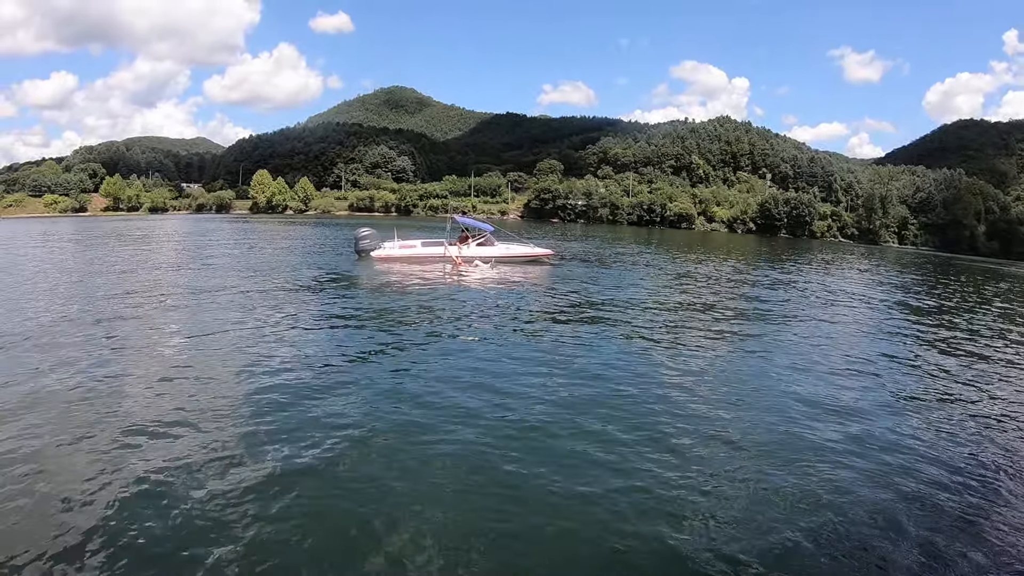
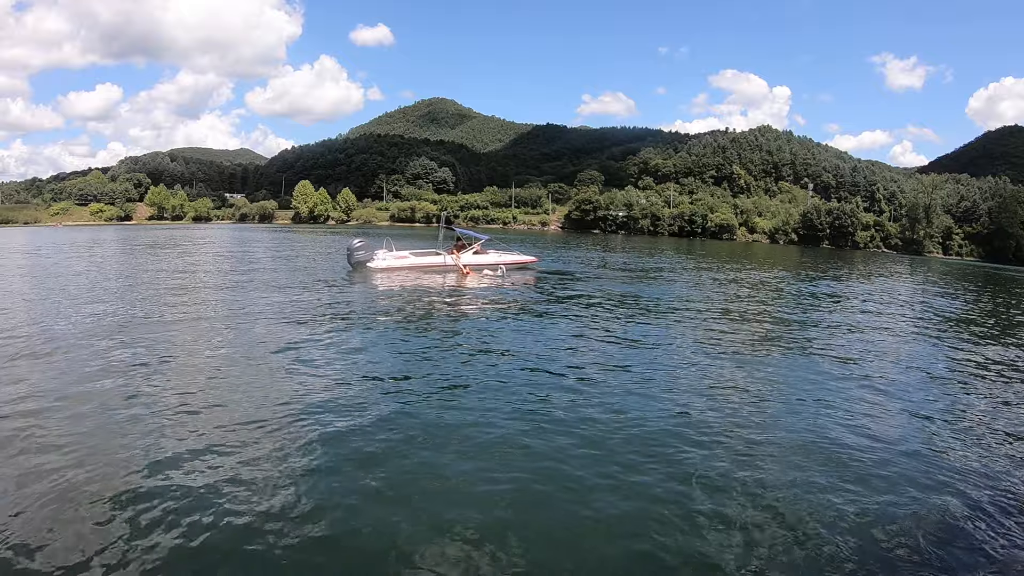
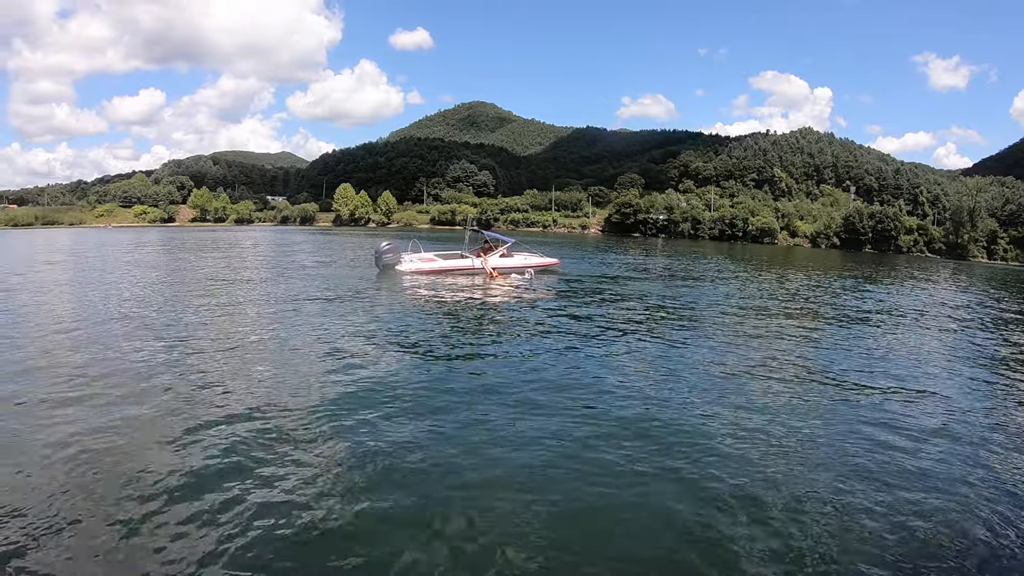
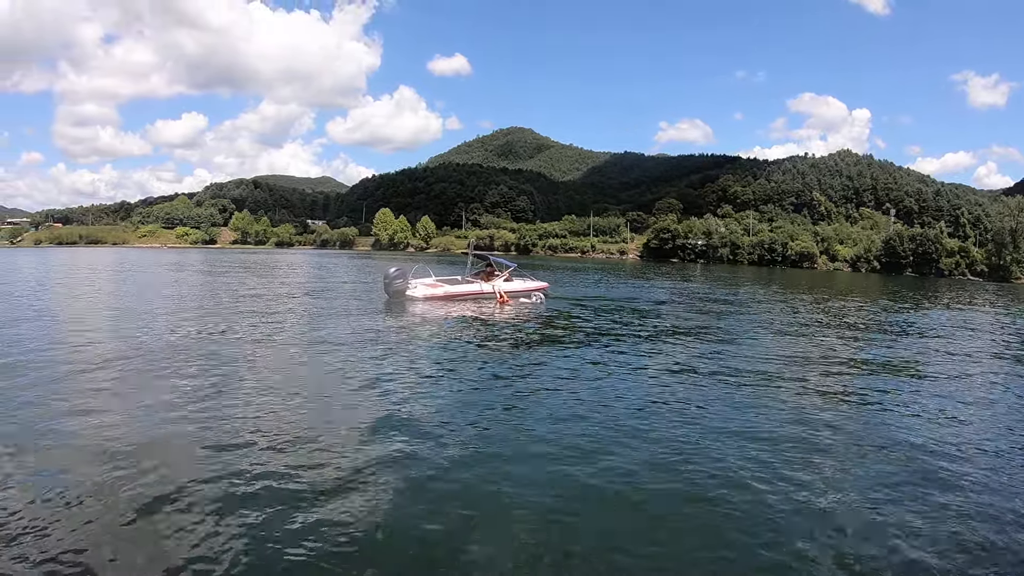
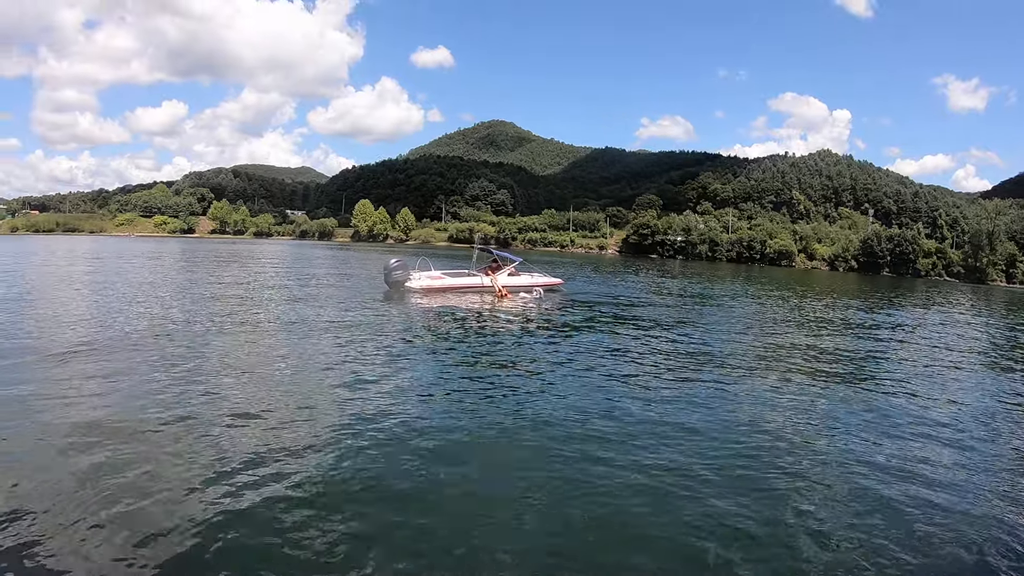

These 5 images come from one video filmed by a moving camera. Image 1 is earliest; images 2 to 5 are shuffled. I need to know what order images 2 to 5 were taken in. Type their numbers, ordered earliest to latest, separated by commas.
2, 3, 5, 4
